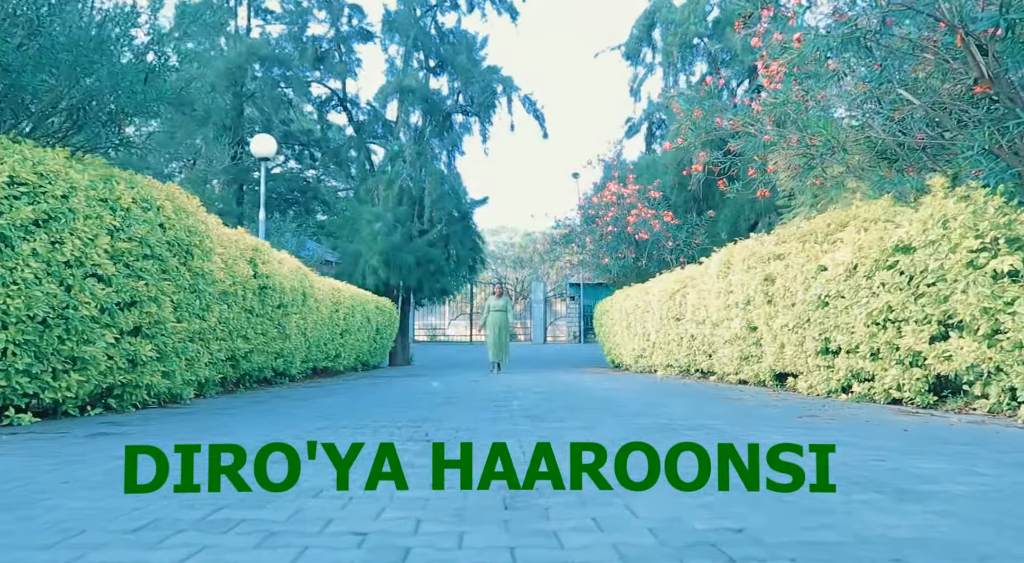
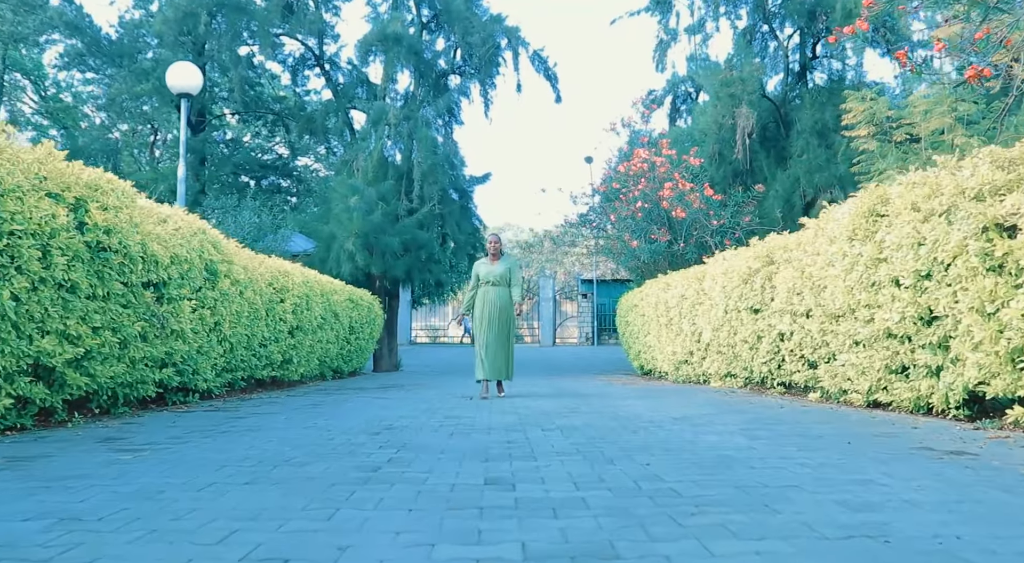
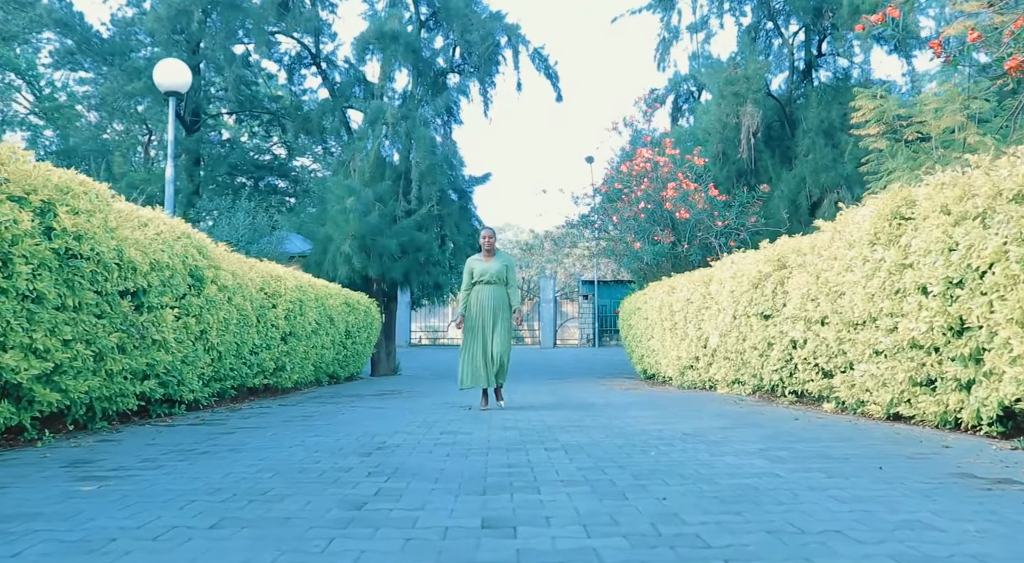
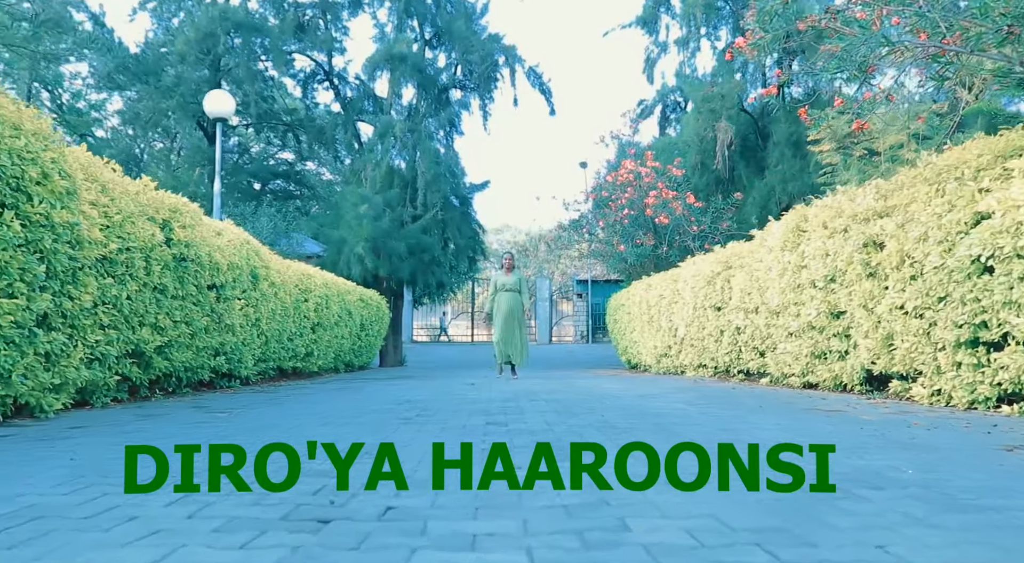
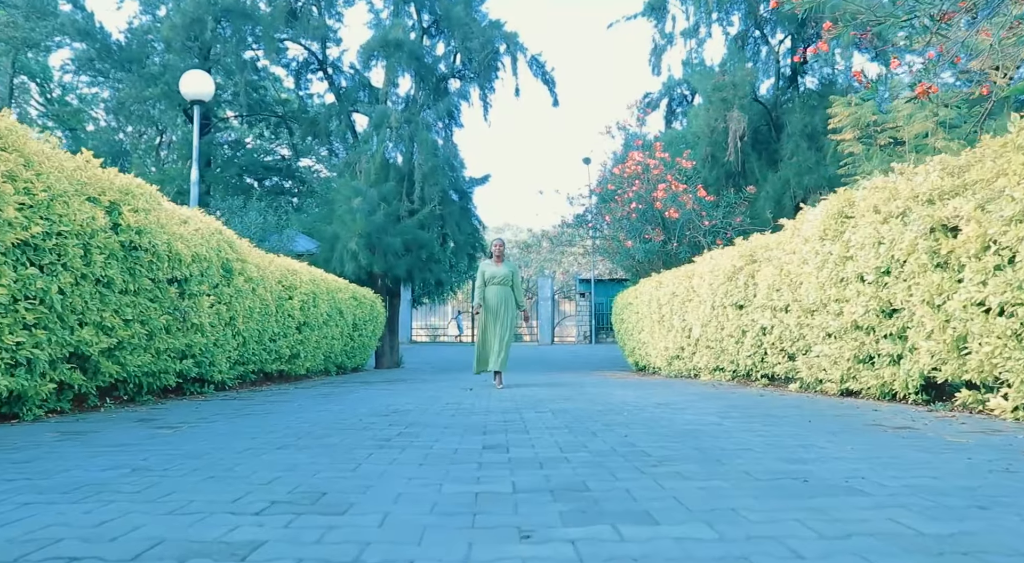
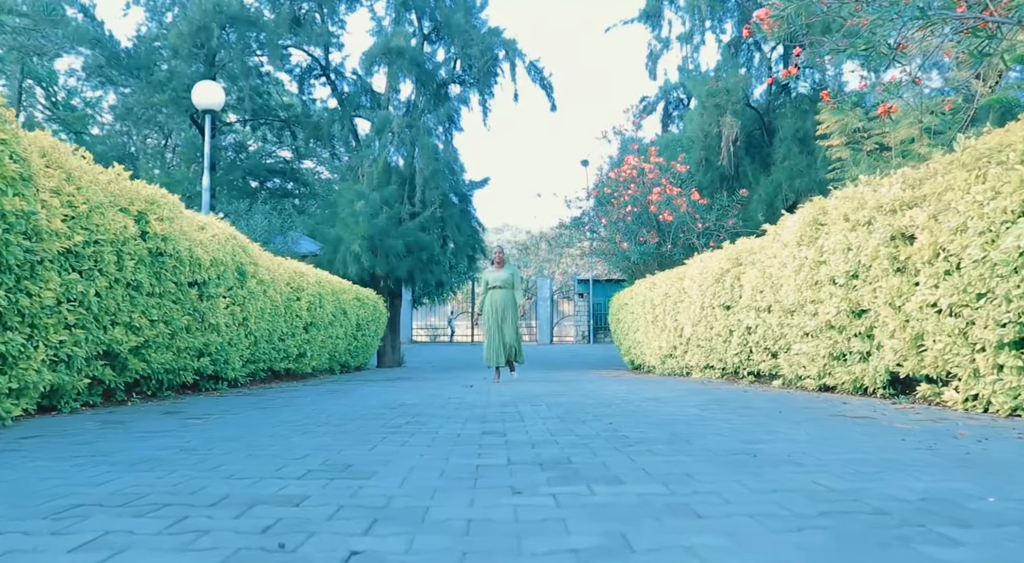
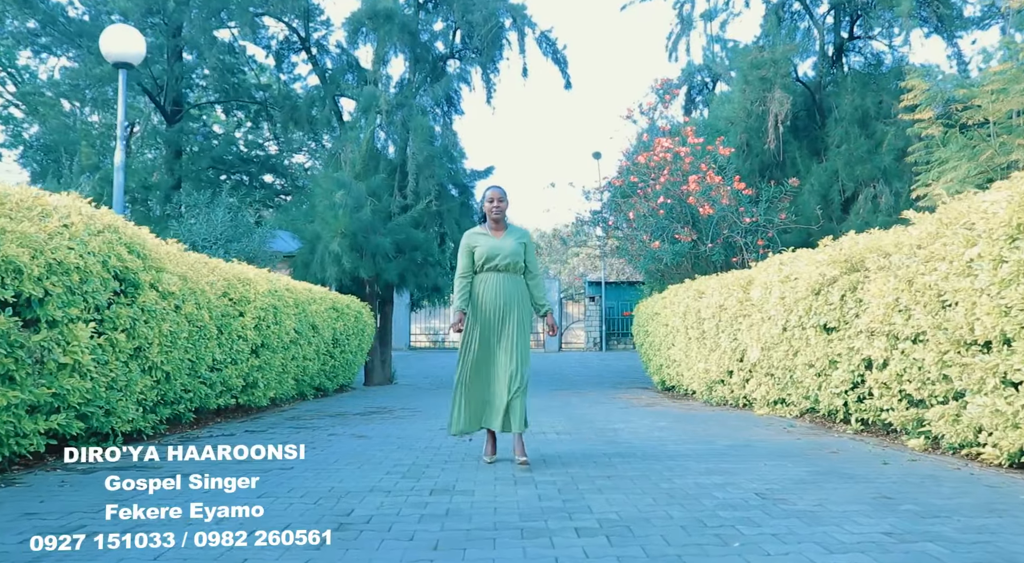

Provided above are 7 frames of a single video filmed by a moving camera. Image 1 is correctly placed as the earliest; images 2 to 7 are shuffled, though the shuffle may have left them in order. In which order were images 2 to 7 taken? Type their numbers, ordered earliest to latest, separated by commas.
4, 6, 5, 2, 3, 7
